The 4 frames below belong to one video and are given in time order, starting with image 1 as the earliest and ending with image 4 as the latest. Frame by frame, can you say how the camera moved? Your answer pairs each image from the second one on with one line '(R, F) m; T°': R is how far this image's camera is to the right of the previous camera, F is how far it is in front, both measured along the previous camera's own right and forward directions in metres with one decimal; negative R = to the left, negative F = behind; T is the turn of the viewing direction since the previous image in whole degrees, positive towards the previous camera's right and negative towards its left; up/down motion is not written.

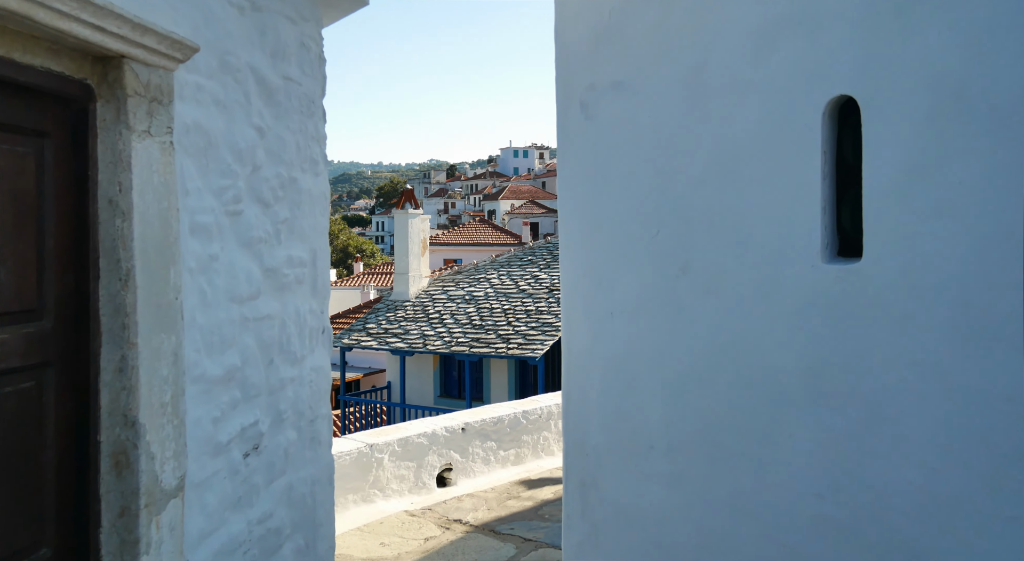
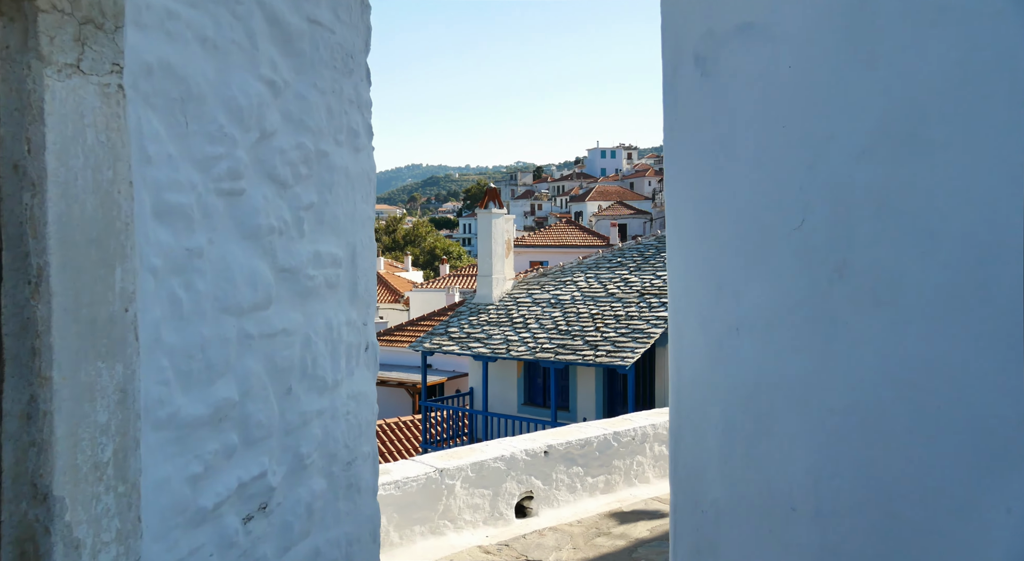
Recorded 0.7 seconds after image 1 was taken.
(0.0, +0.7) m; -6°
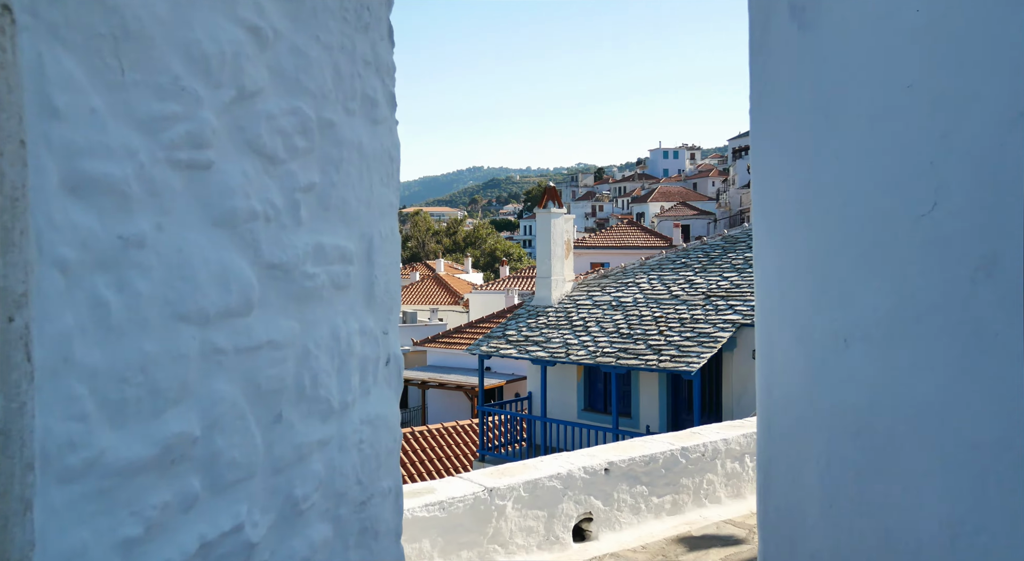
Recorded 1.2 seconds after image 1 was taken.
(0.0, +0.5) m; -4°
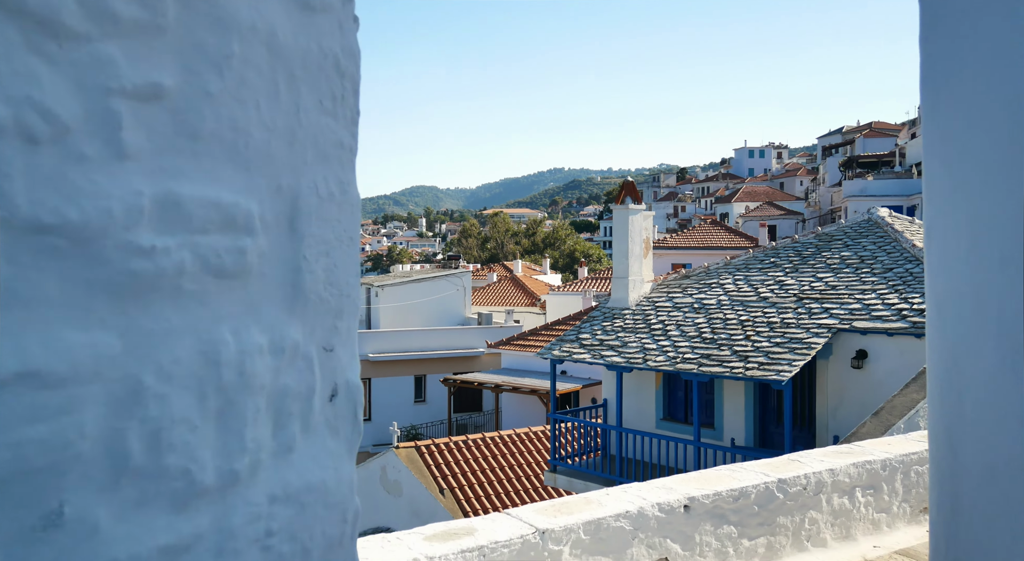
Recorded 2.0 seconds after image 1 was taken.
(+0.1, +0.8) m; -5°
